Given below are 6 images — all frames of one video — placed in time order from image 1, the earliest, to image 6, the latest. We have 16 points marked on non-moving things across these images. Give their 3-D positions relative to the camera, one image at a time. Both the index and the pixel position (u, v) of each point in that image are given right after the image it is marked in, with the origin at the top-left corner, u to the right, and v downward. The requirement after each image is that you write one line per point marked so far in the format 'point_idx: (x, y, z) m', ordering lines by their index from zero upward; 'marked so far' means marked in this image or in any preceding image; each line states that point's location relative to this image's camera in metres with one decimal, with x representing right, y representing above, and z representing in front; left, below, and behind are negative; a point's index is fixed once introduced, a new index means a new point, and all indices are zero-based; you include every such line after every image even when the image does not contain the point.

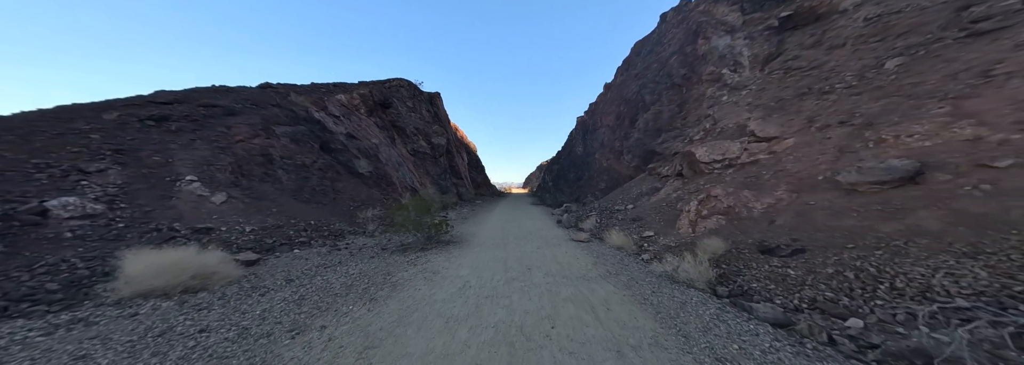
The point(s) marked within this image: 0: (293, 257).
0: (-5.6, -1.9, +5.4) m
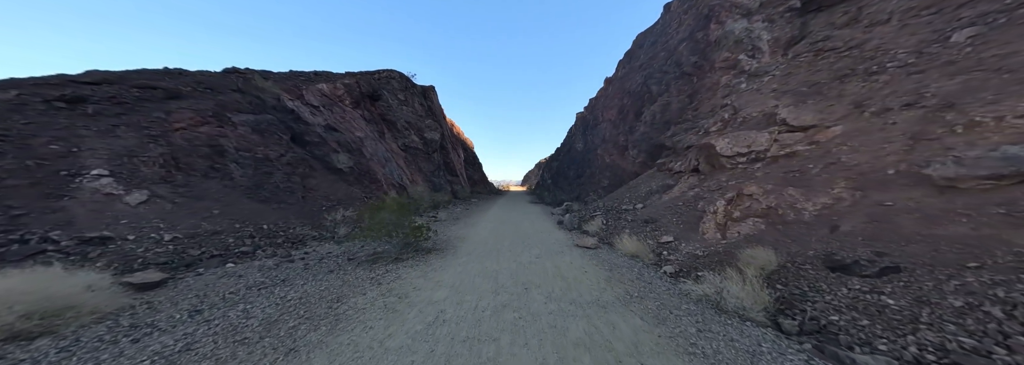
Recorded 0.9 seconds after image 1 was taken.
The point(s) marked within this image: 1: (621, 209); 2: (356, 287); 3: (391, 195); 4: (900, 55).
0: (-5.7, -1.8, +4.2) m
1: (+5.4, -1.5, +10.7) m
2: (-3.0, -2.0, +4.1) m
3: (-7.4, -0.8, +12.7) m
4: (+12.4, +4.1, +6.7) m
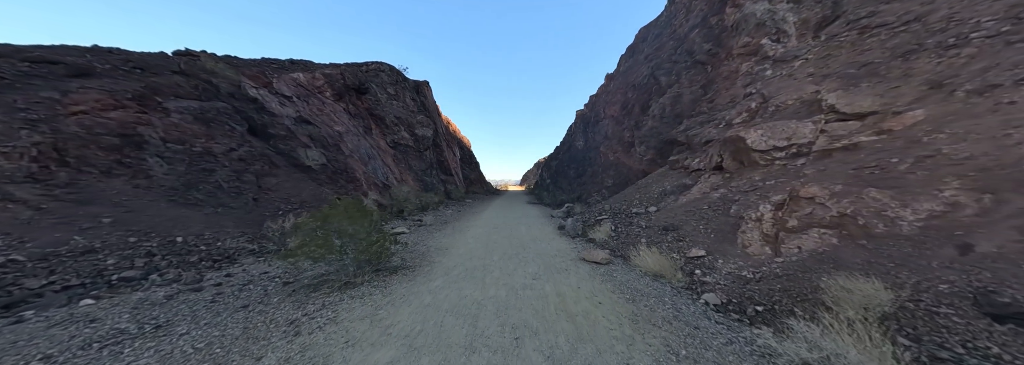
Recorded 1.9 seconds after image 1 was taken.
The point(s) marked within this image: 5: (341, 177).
0: (-6.0, -1.8, +2.8) m
1: (+5.1, -1.4, +9.3) m
2: (-3.2, -2.0, +2.7) m
3: (-7.7, -0.7, +11.3) m
4: (+12.1, +4.1, +5.4) m
5: (-8.8, +0.2, +10.8) m
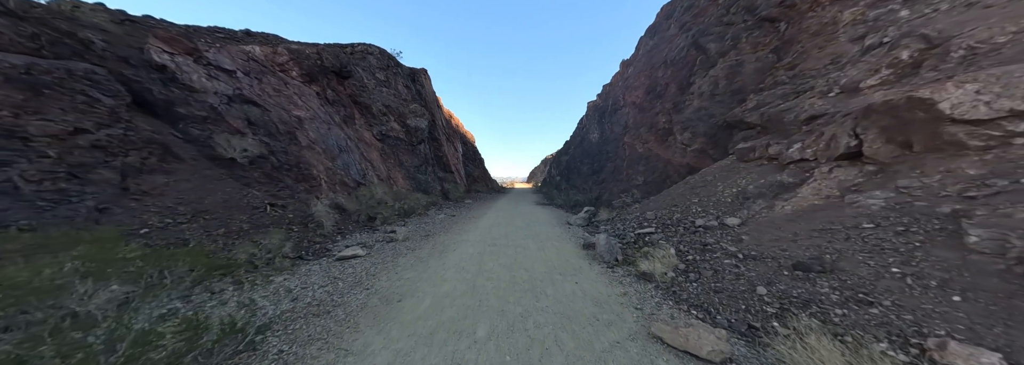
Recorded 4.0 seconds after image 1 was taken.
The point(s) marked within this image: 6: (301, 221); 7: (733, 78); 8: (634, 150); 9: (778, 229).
0: (-6.0, -1.8, 0.0) m
1: (+5.3, -1.4, +6.2) m
2: (-3.3, -2.0, -0.2) m
3: (-7.5, -0.7, +8.6) m
4: (+12.1, +4.1, +2.0) m
5: (-8.6, +0.3, +8.0) m
6: (-7.0, -1.3, +6.9) m
7: (+11.1, +5.3, +10.5) m
8: (+9.0, +2.4, +15.5) m
9: (+6.1, -1.0, +4.8) m
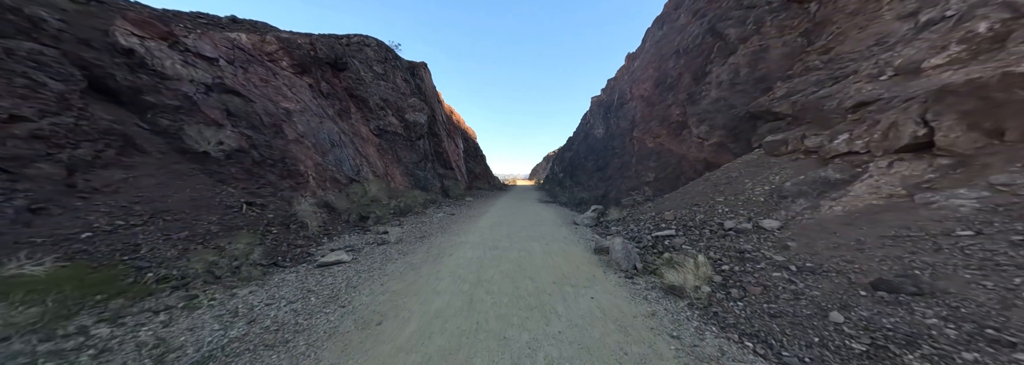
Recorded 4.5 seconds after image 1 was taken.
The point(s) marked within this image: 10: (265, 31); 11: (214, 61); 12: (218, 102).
0: (-6.0, -1.8, -0.7) m
1: (+5.3, -1.3, +5.4) m
2: (-3.3, -2.0, -0.9) m
3: (-7.4, -0.5, +7.9) m
4: (+12.2, +4.2, +1.1) m
5: (-8.5, +0.4, +7.4) m
6: (-6.9, -1.2, +6.3) m
7: (+11.2, +5.4, +9.6) m
8: (+9.2, +2.6, +14.6) m
9: (+6.2, -1.0, +4.0) m
10: (-14.4, +8.8, +12.3) m
11: (-12.6, +5.1, +8.9) m
12: (-10.7, +3.0, +7.7) m
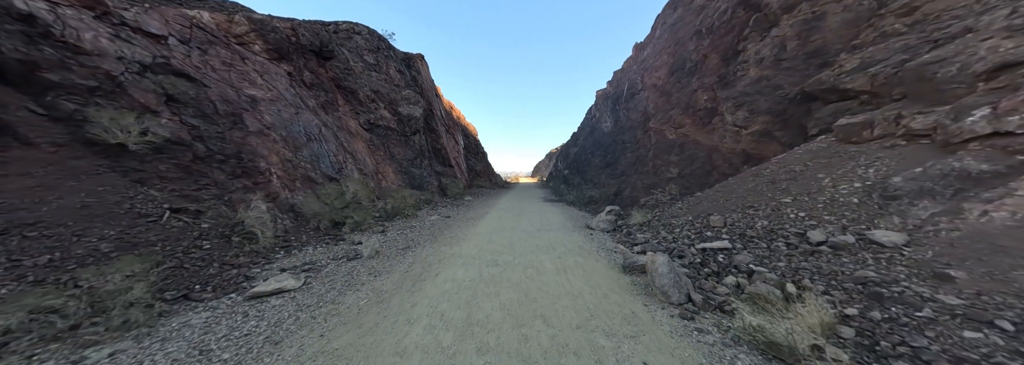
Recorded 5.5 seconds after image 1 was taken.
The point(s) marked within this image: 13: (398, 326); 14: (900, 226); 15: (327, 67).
0: (-6.0, -1.9, -2.1) m
1: (+5.4, -1.2, +3.9) m
2: (-3.2, -2.1, -2.3) m
3: (-7.3, -0.5, +6.6) m
4: (+12.2, +4.2, -0.5) m
5: (-8.4, +0.4, +6.0) m
6: (-6.8, -1.2, +4.9) m
7: (+11.3, +5.6, +8.0) m
8: (+9.3, +2.9, +13.0) m
9: (+6.3, -0.9, +2.5) m
10: (-14.3, +8.8, +10.9) m
11: (-12.5, +5.1, +7.5) m
12: (-10.7, +3.0, +6.3) m
13: (-1.7, -2.0, +3.1) m
14: (+6.7, -0.7, +3.6) m
15: (-13.0, +8.1, +14.7) m
